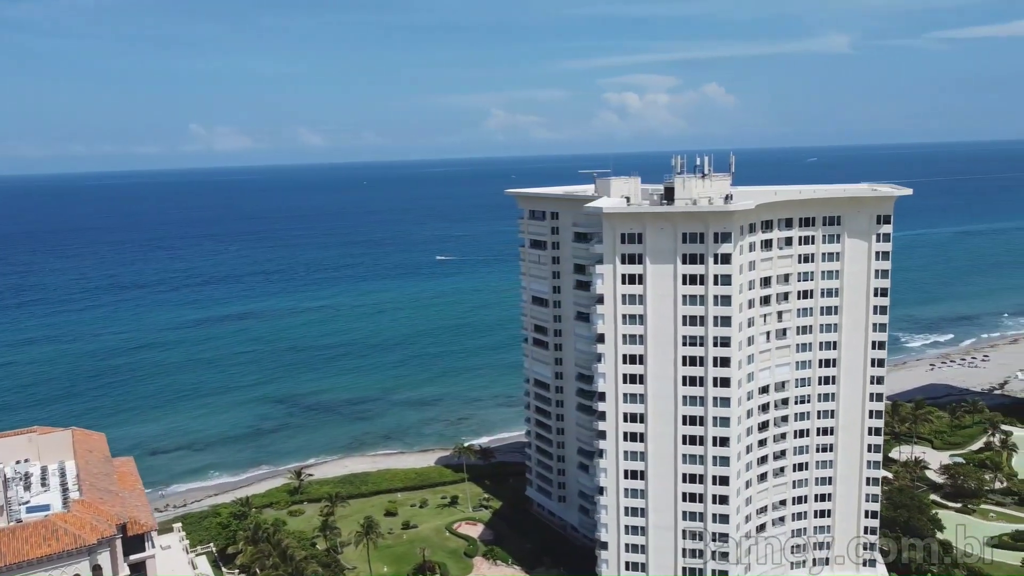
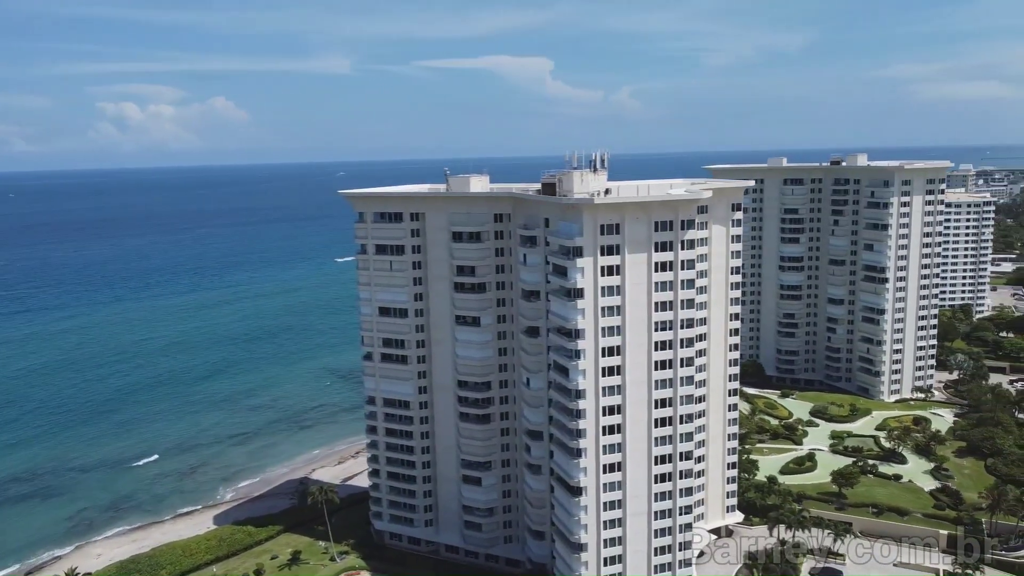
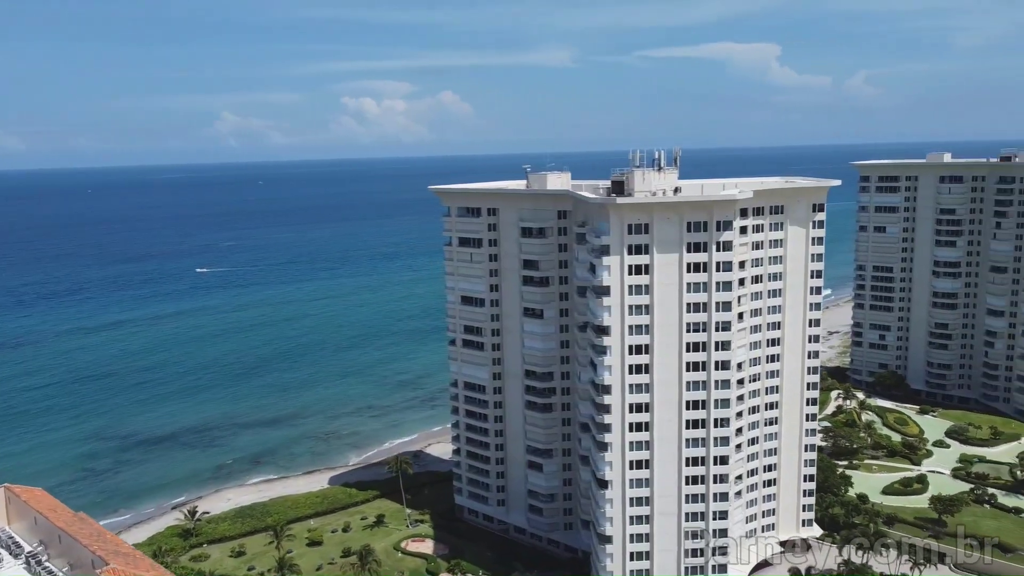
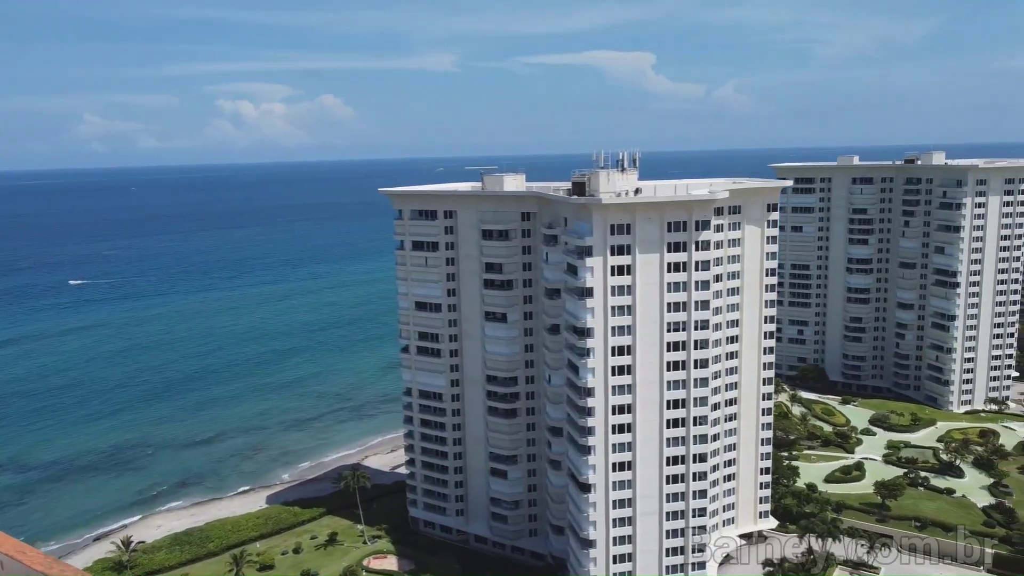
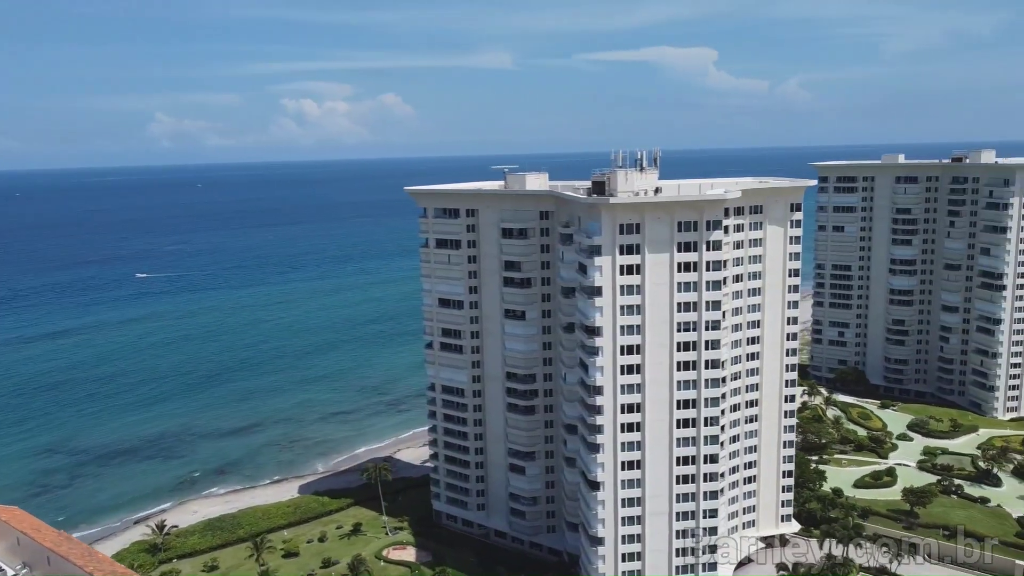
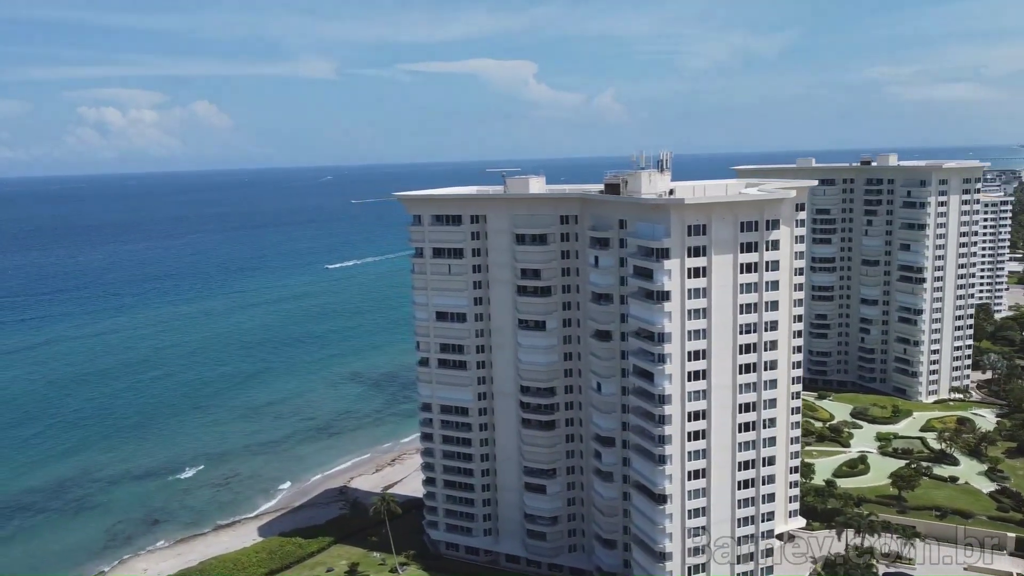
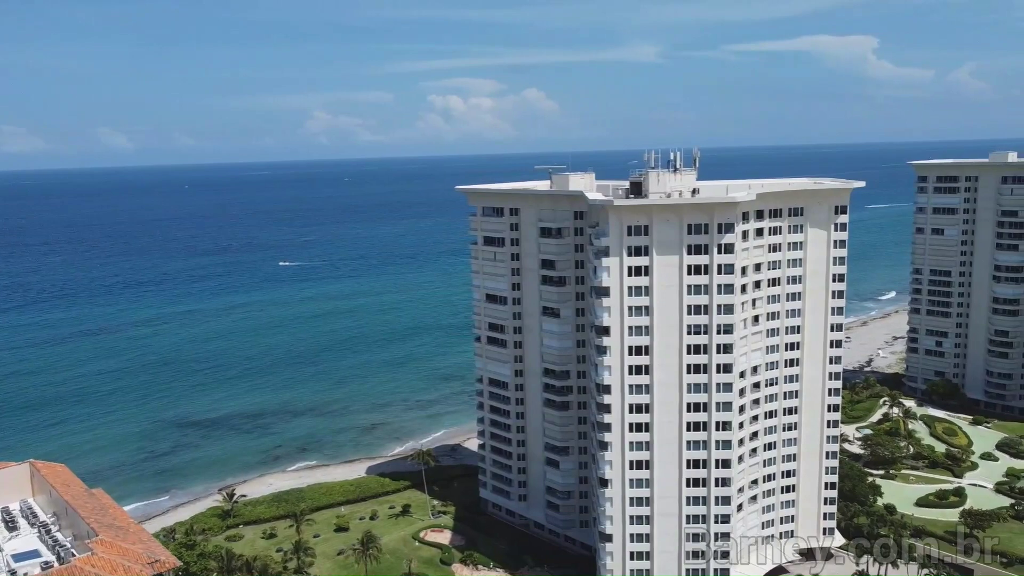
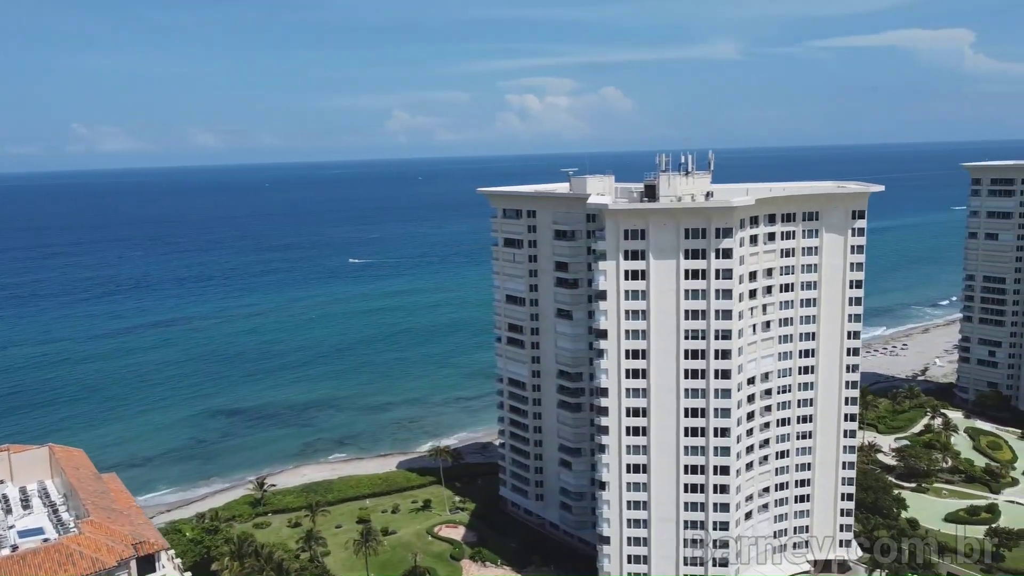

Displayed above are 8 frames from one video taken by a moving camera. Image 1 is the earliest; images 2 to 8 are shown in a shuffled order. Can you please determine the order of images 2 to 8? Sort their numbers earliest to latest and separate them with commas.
8, 7, 3, 5, 4, 2, 6
